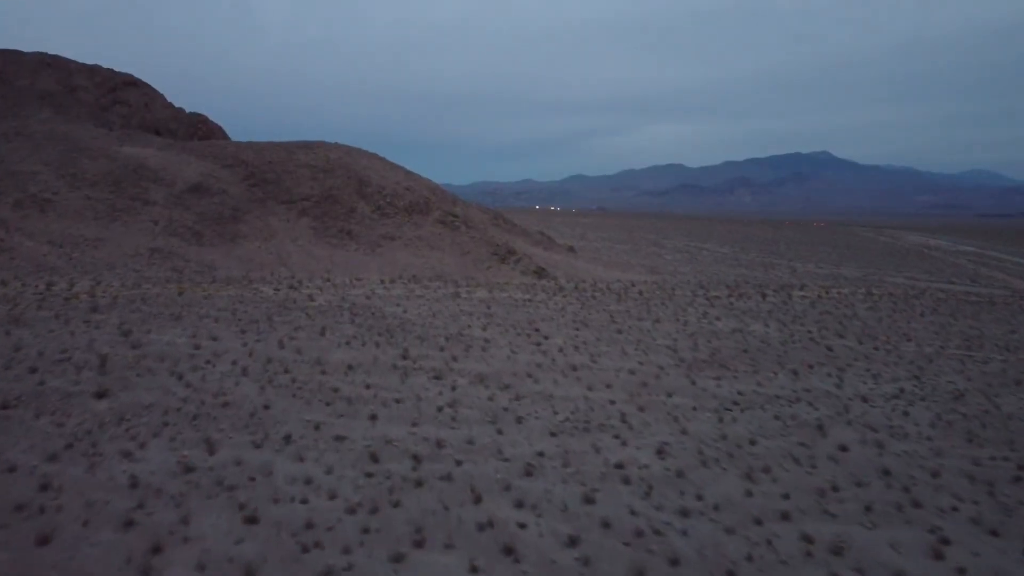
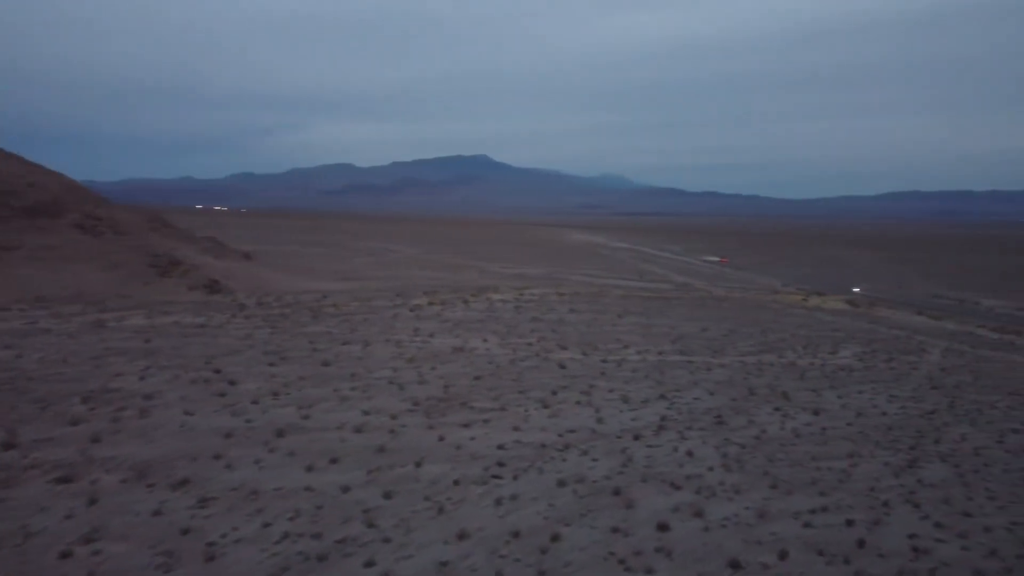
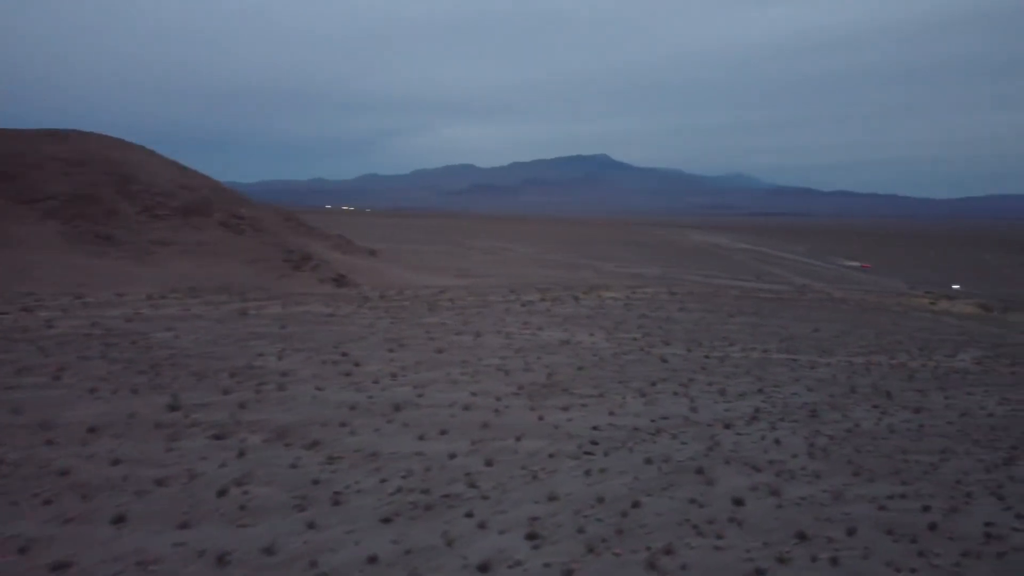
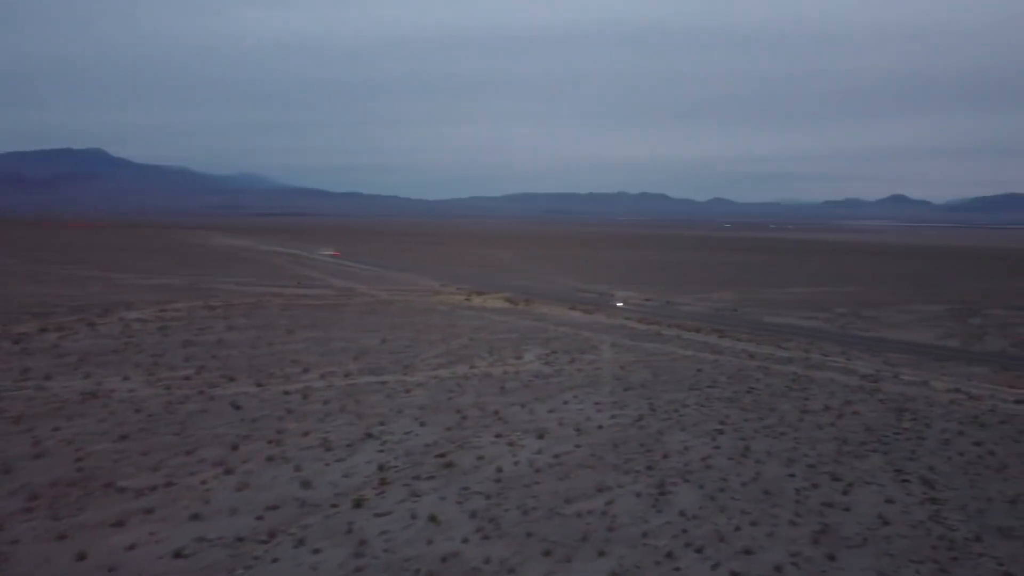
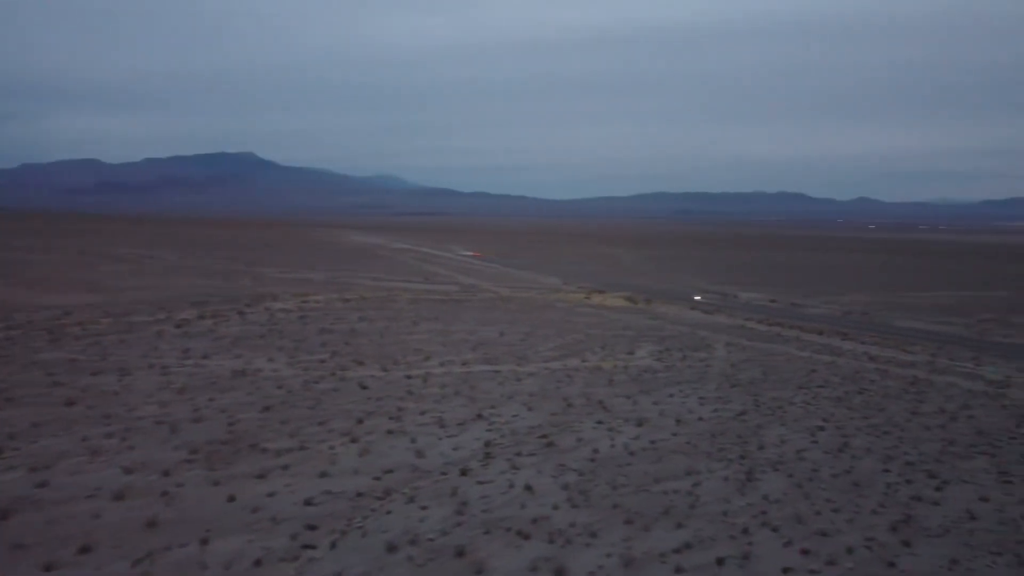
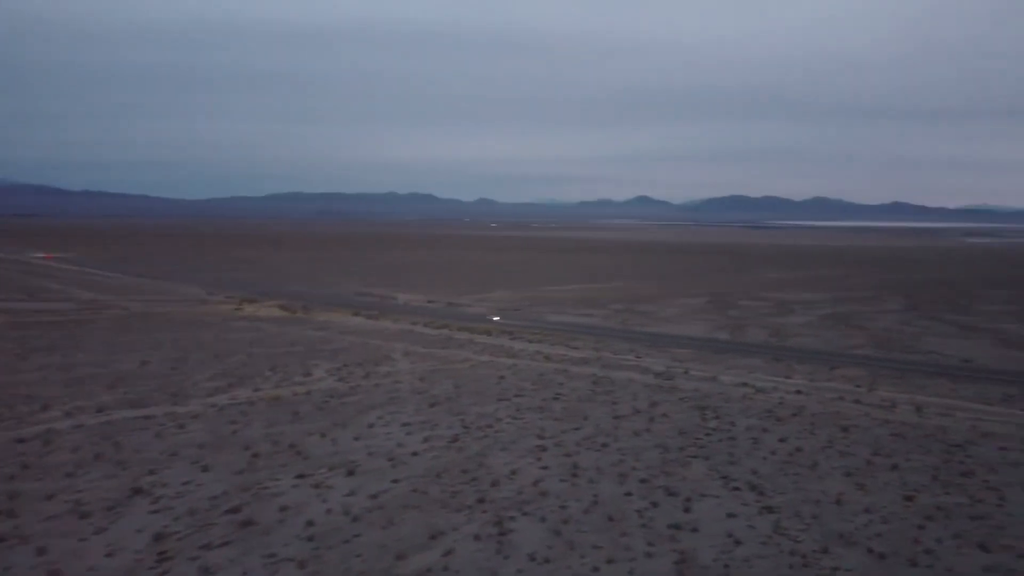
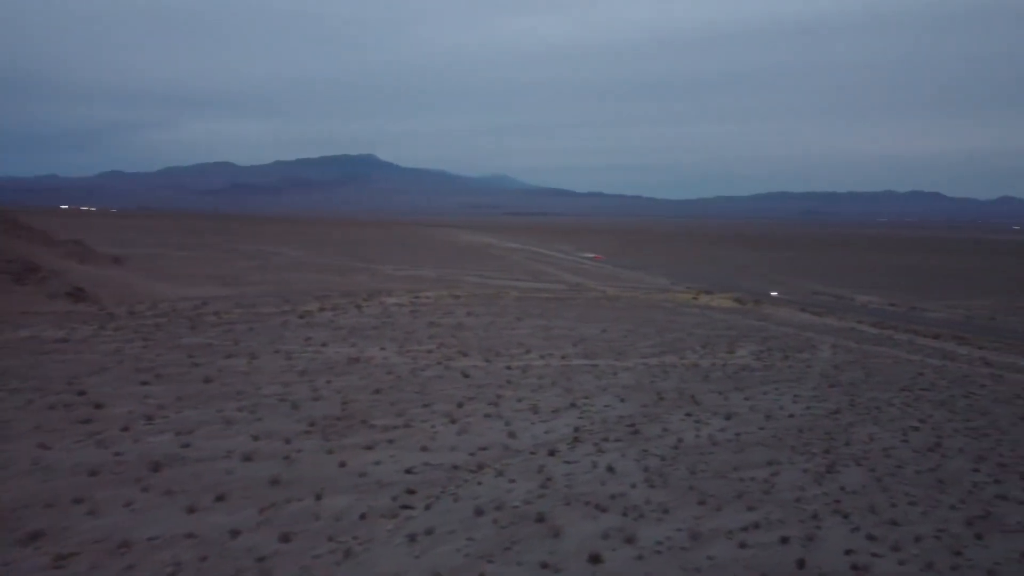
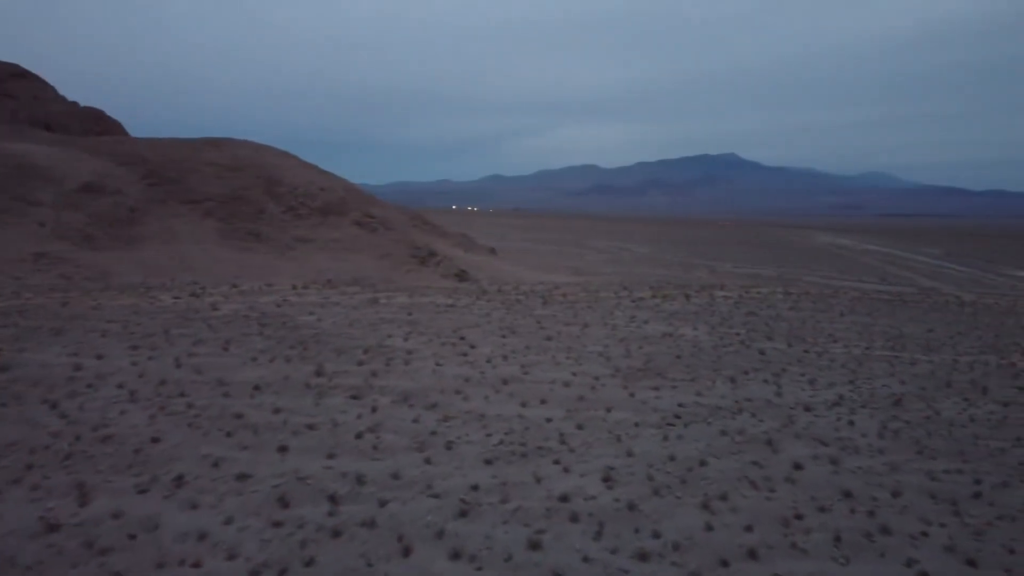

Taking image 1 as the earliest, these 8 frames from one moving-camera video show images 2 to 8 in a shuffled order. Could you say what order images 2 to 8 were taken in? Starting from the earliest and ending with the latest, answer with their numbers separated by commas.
8, 3, 2, 7, 5, 4, 6
